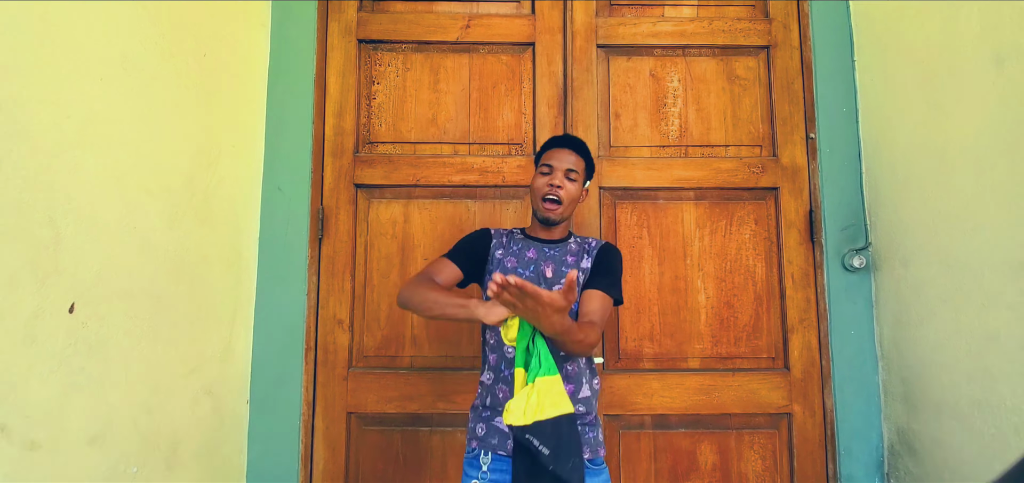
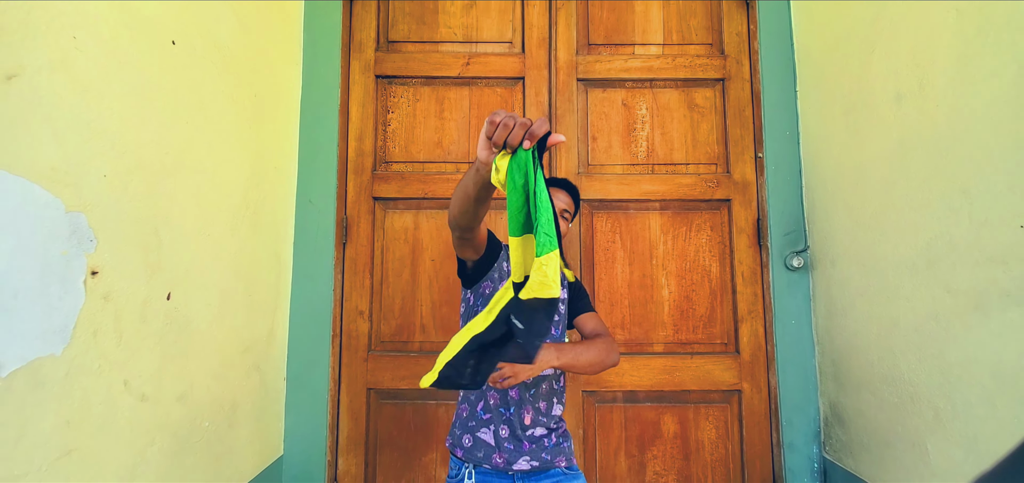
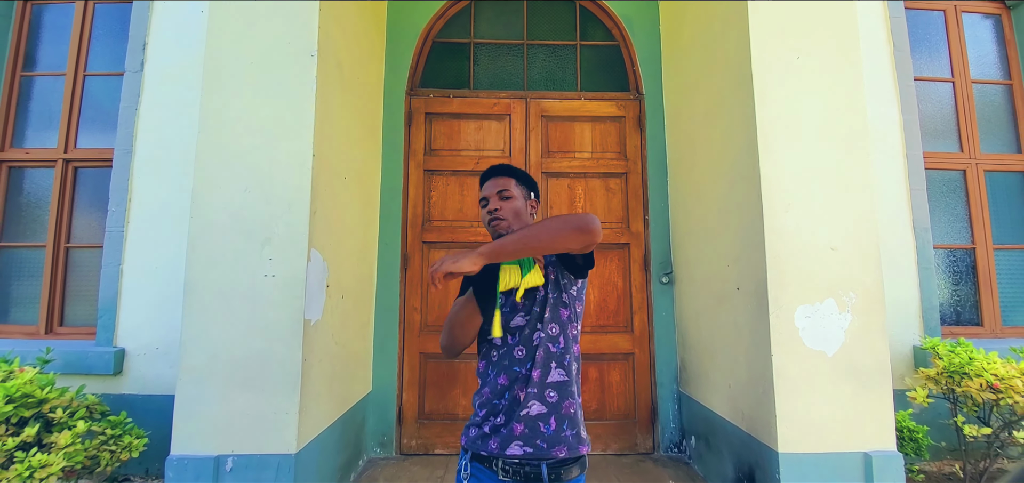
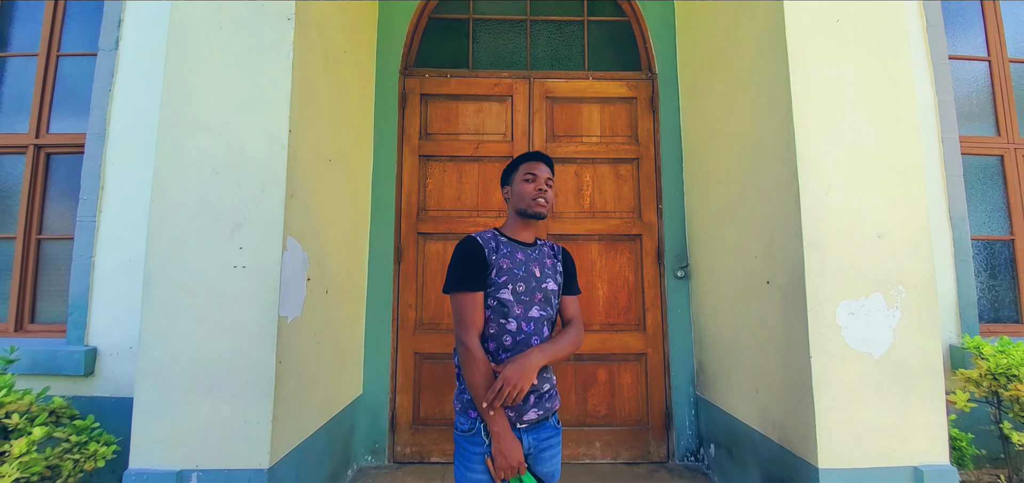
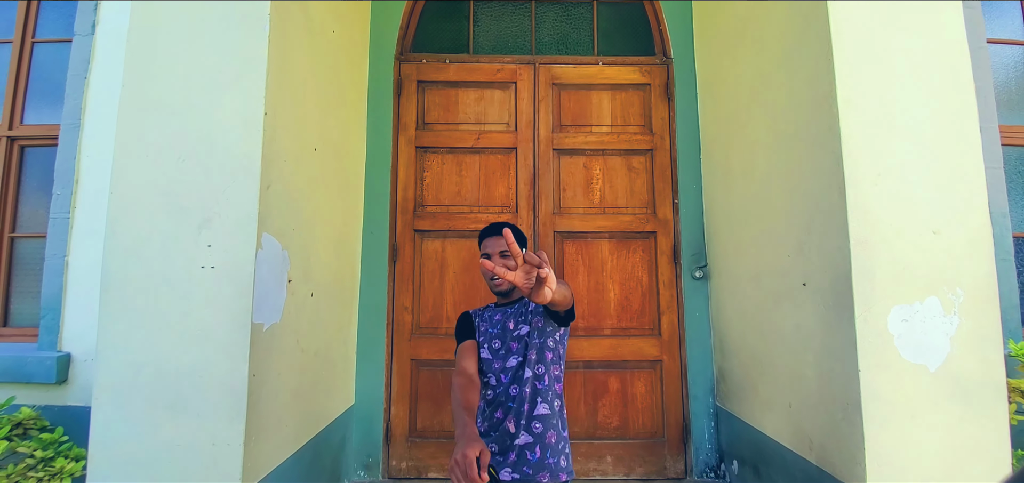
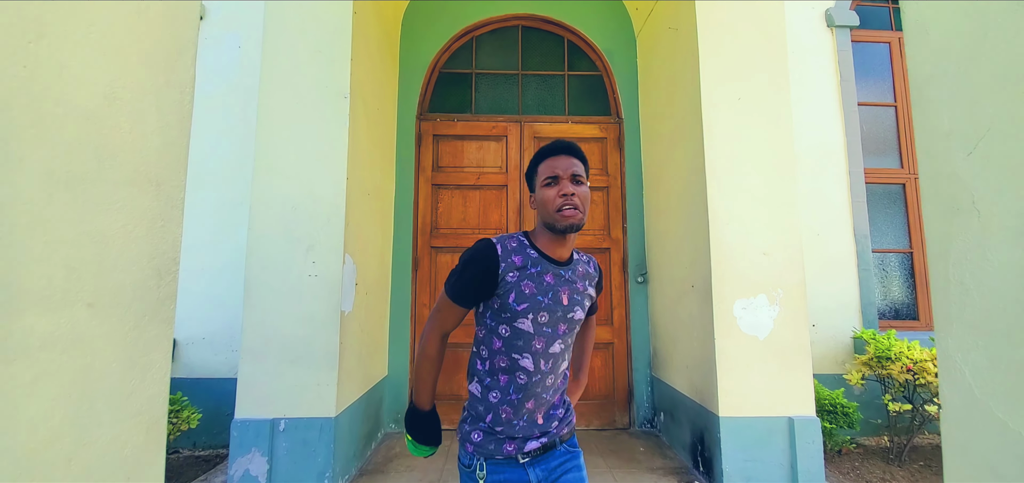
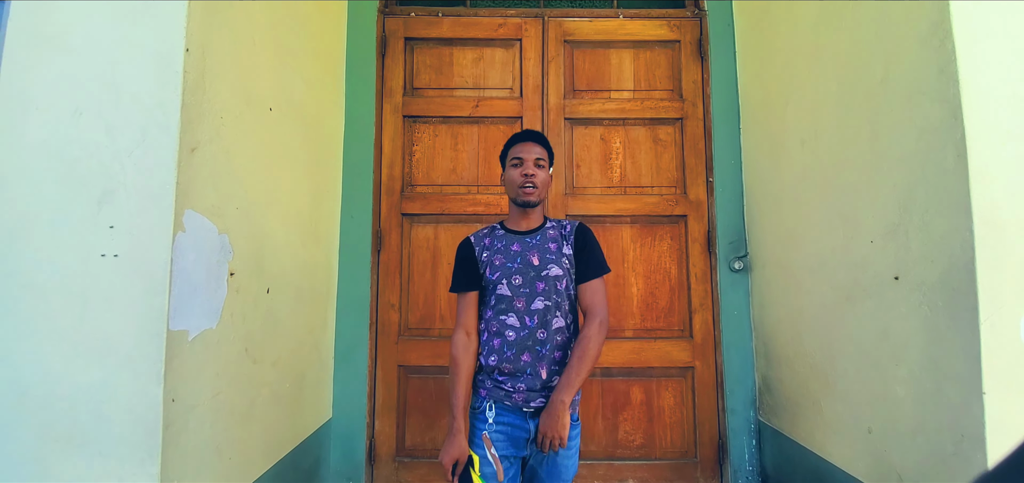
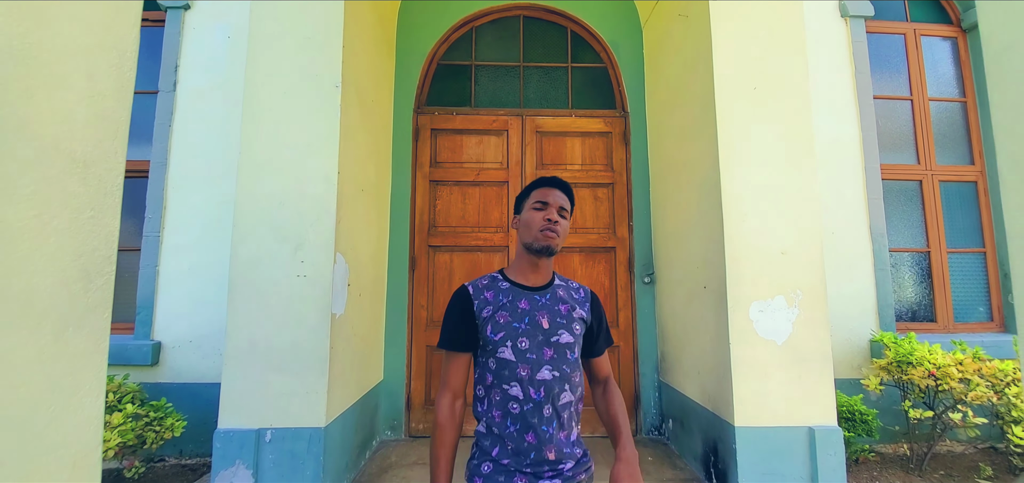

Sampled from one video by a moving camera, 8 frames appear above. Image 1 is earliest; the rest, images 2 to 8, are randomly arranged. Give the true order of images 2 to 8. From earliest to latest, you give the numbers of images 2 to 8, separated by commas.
2, 7, 5, 4, 3, 8, 6
